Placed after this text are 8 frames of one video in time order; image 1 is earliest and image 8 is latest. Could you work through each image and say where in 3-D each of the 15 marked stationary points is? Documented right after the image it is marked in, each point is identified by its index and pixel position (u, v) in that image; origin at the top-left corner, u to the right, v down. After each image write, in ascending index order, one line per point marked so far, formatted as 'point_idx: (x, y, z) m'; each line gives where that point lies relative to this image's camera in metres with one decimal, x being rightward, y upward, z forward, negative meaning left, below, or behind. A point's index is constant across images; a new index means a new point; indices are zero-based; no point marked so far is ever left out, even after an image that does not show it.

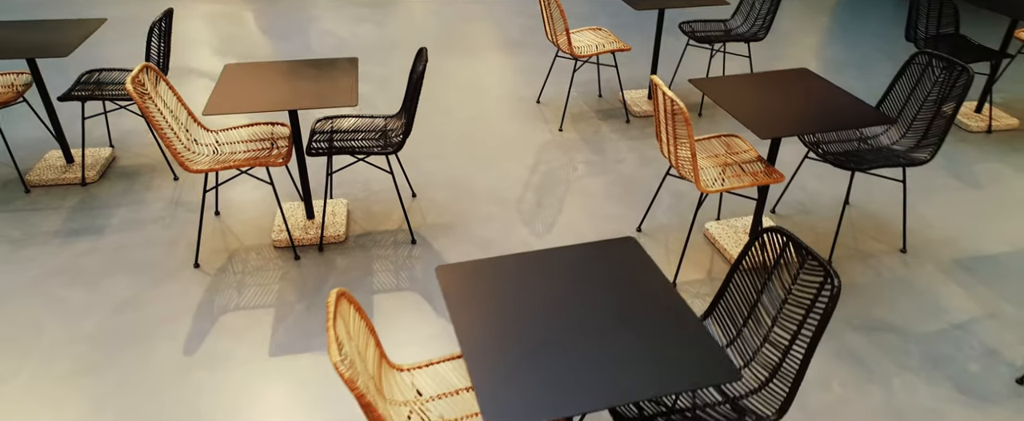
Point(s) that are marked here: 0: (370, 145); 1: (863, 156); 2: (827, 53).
0: (-0.6, +0.3, +2.8) m
1: (+1.5, +0.2, +2.8) m
2: (+2.5, +1.3, +5.3) m
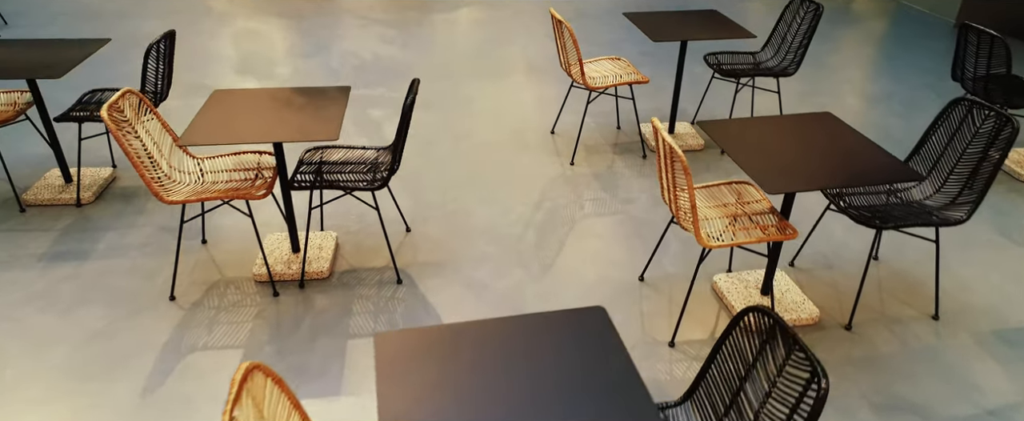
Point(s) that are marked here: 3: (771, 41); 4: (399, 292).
0: (-0.6, +0.1, +2.7) m
1: (+1.5, 0.0, +2.5) m
2: (+2.7, +0.9, +4.9) m
3: (+1.6, +1.0, +4.0) m
4: (-0.5, -0.3, +2.7) m
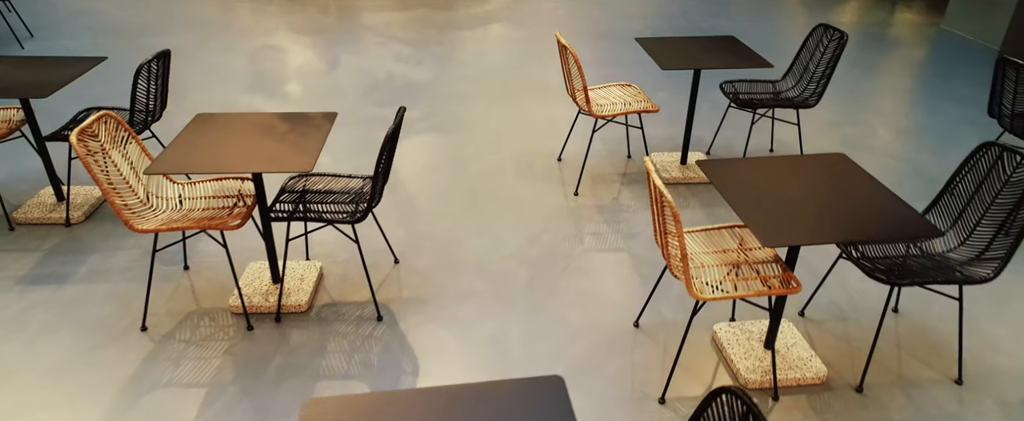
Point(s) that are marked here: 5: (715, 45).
0: (-0.7, 0.0, +2.5) m
1: (+1.4, -0.2, +2.3) m
2: (+2.8, +0.7, +4.7) m
3: (+1.6, +0.8, +3.8) m
4: (-0.5, -0.5, +2.6) m
5: (+1.1, +0.9, +3.6) m
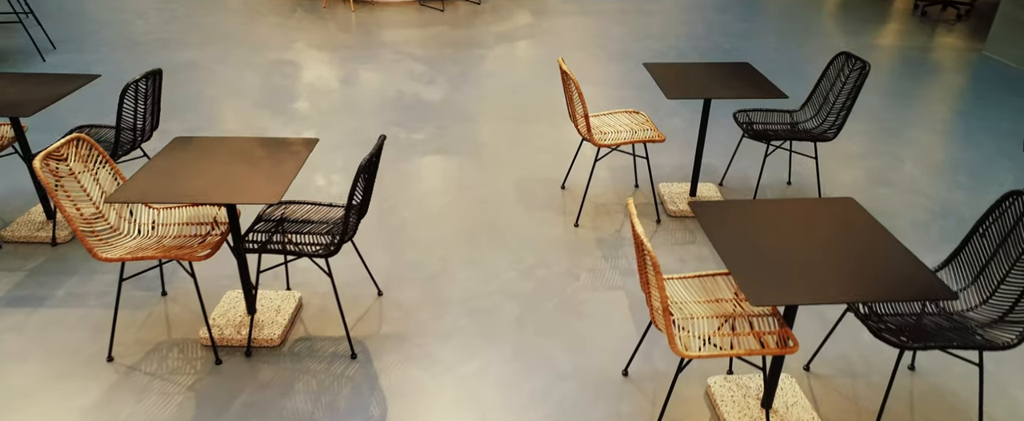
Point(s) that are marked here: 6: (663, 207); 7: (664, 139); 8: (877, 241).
0: (-0.8, -0.1, +2.4) m
1: (+1.3, -0.4, +2.1) m
2: (+2.8, +0.4, +4.4) m
3: (+1.6, +0.6, +3.6) m
4: (-0.6, -0.6, +2.5) m
5: (+1.1, +0.7, +3.4) m
6: (+0.8, 0.0, +3.6) m
7: (+0.8, +0.4, +3.4) m
8: (+1.1, -0.1, +2.0) m
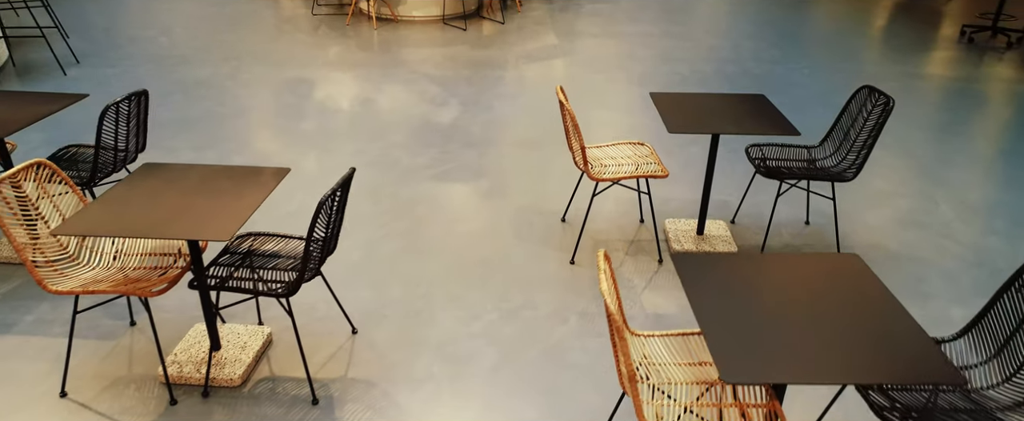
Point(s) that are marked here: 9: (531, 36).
0: (-0.8, -0.2, +2.3) m
1: (+1.2, -0.5, +1.8) m
2: (+2.9, +0.1, +4.1) m
3: (+1.6, +0.4, +3.4) m
4: (-0.7, -0.7, +2.3) m
5: (+1.1, +0.5, +3.2) m
6: (+0.8, -0.2, +3.4) m
7: (+0.8, +0.2, +3.2) m
8: (+1.0, -0.3, +1.8) m
9: (+0.2, +2.0, +7.5) m
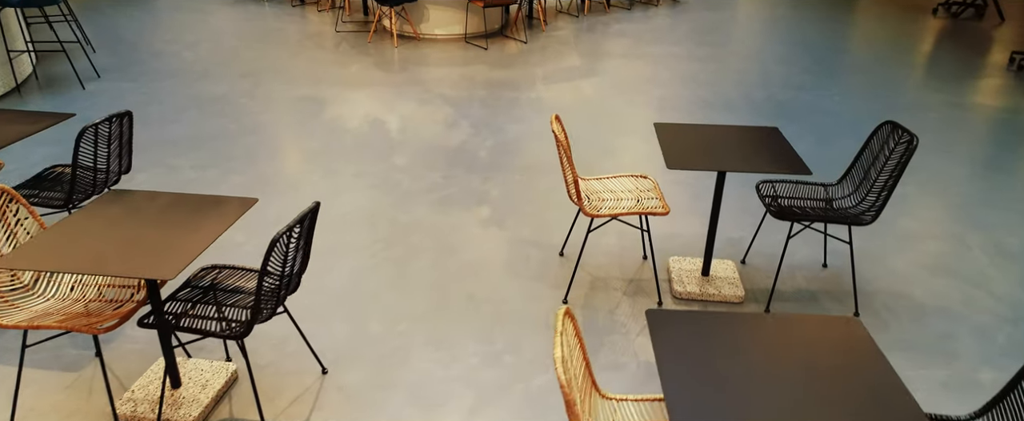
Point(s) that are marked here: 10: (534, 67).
0: (-0.9, -0.4, +2.2) m
1: (+1.0, -0.7, +1.6) m
2: (+2.9, -0.1, +3.8) m
3: (+1.6, +0.2, +3.1) m
4: (-0.8, -0.8, +2.2) m
5: (+1.1, +0.3, +3.0) m
6: (+0.8, -0.4, +3.2) m
7: (+0.7, 0.0, +3.0) m
8: (+0.9, -0.4, +1.6) m
9: (+0.5, +1.7, +7.3) m
10: (+0.2, +1.5, +6.9) m
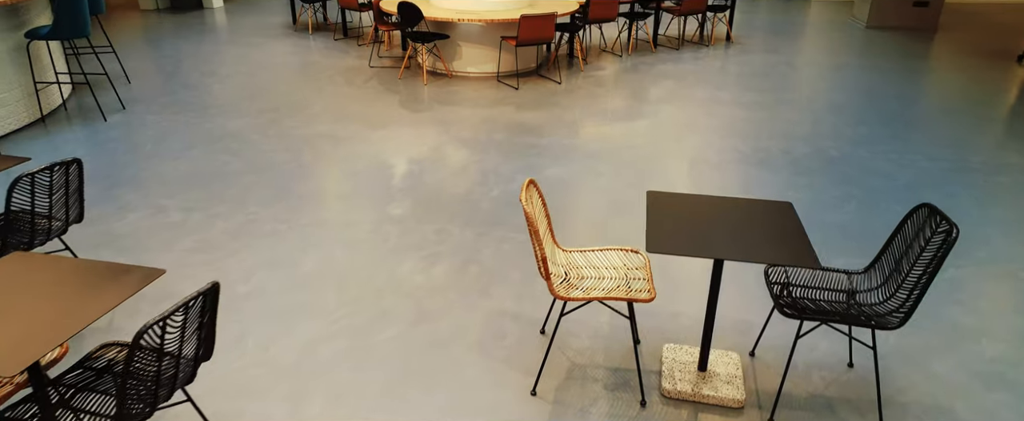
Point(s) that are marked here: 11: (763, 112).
0: (-1.2, -0.6, +1.9) m
1: (+0.7, -1.0, +1.1) m
2: (+2.8, -0.6, +3.1) m
3: (+1.5, -0.2, +2.6) m
4: (-1.1, -1.1, +1.9) m
5: (+1.0, 0.0, +2.6) m
6: (+0.6, -0.7, +2.8) m
7: (+0.6, -0.3, +2.5) m
8: (+0.6, -0.7, +1.1) m
9: (+0.8, +1.2, +7.0) m
10: (+0.5, +1.0, +6.6) m
11: (+2.5, +1.0, +6.5) m
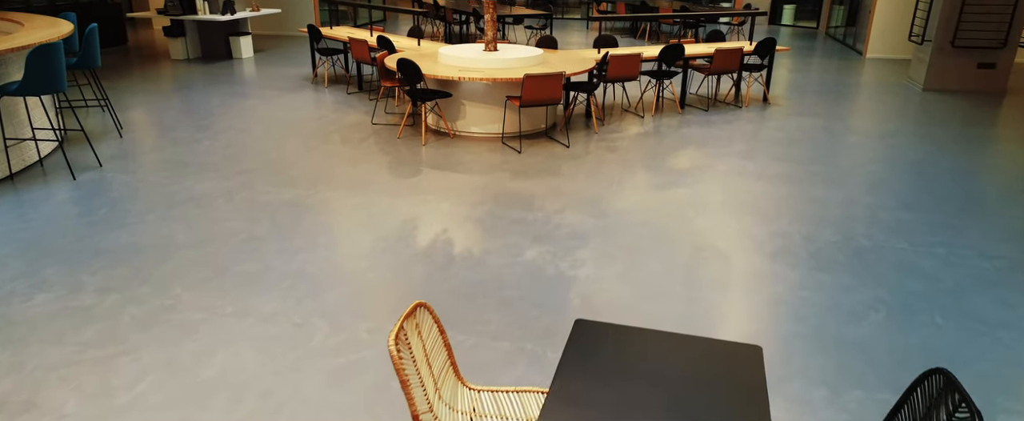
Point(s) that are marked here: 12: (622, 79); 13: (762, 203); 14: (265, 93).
0: (-1.6, -0.9, +1.4) m
1: (+0.2, -1.3, +0.4) m
2: (+2.4, -1.1, +2.3) m
3: (+1.1, -0.7, +1.9) m
4: (-1.6, -1.4, +1.3) m
5: (+0.6, -0.5, +1.9) m
6: (+0.2, -1.2, +2.1) m
7: (+0.1, -0.8, +1.9) m
8: (+0.1, -1.0, +0.5) m
9: (+0.8, +0.4, +6.4) m
10: (+0.5, +0.3, +6.0) m
11: (+2.5, +0.2, +5.8) m
12: (+1.3, +1.5, +7.7) m
13: (+2.1, +0.1, +5.4) m
14: (-3.6, +1.7, +9.5) m
